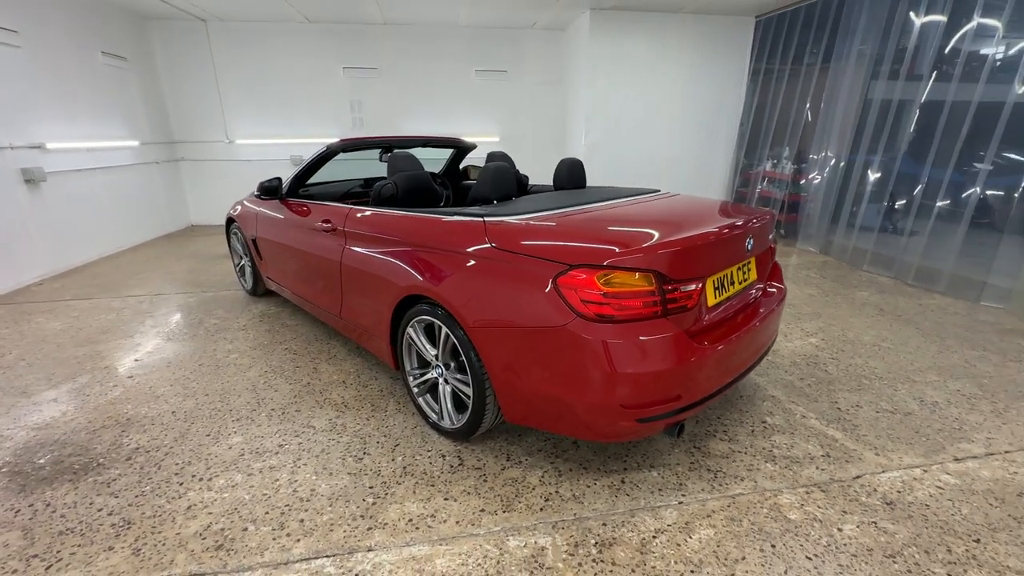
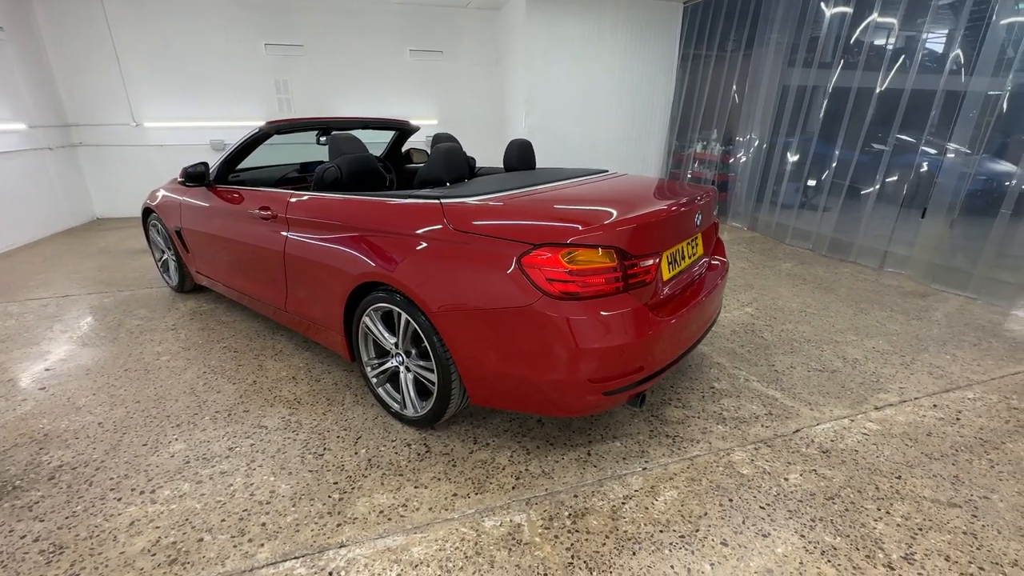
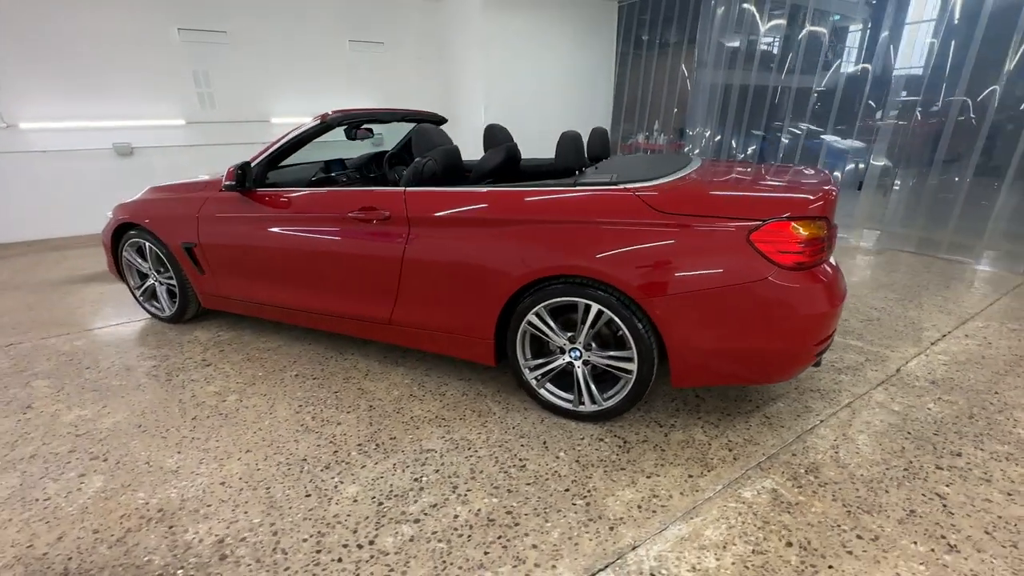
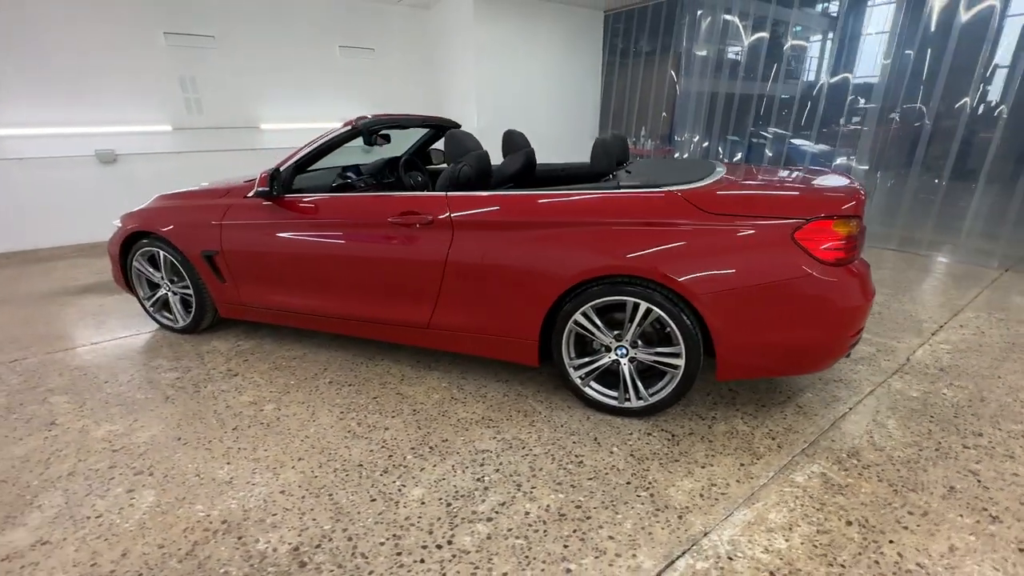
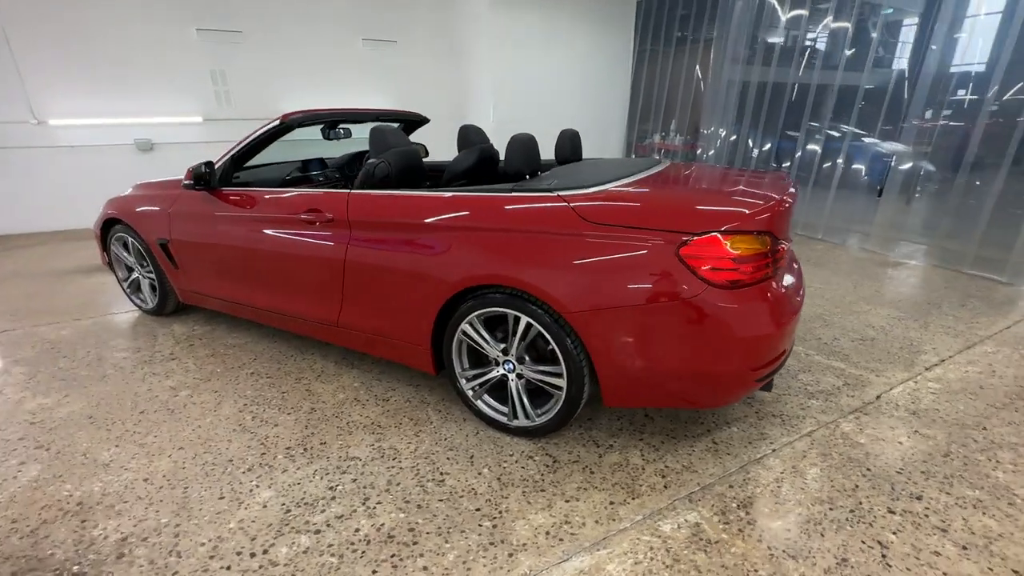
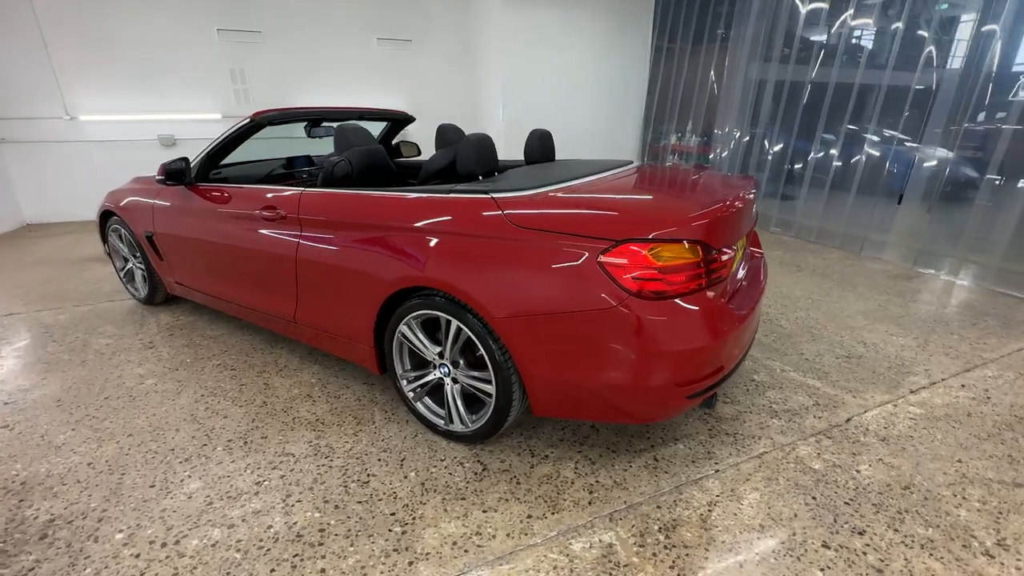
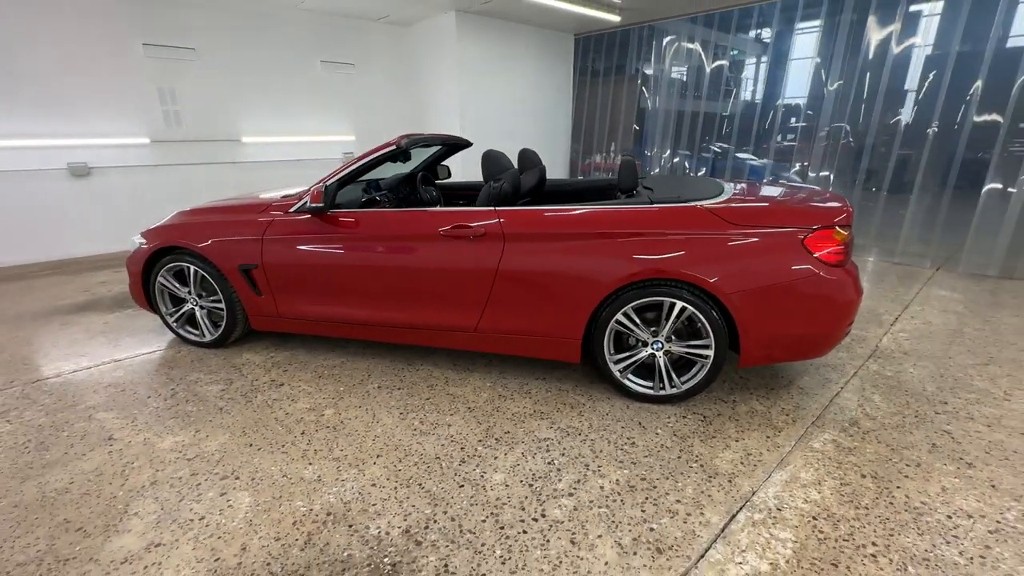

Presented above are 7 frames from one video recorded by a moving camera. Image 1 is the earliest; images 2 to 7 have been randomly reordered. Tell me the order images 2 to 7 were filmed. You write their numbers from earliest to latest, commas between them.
2, 6, 5, 3, 4, 7
